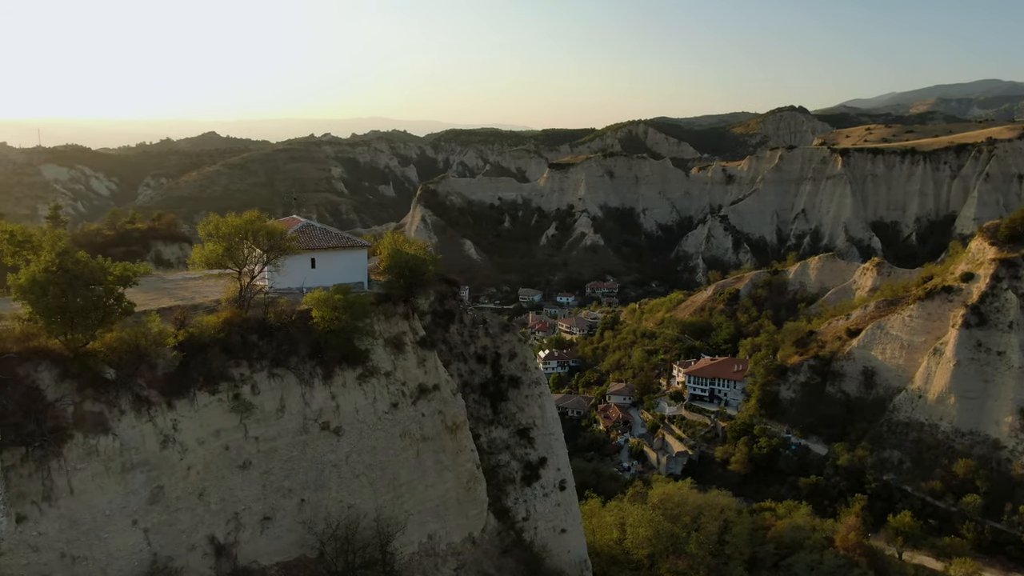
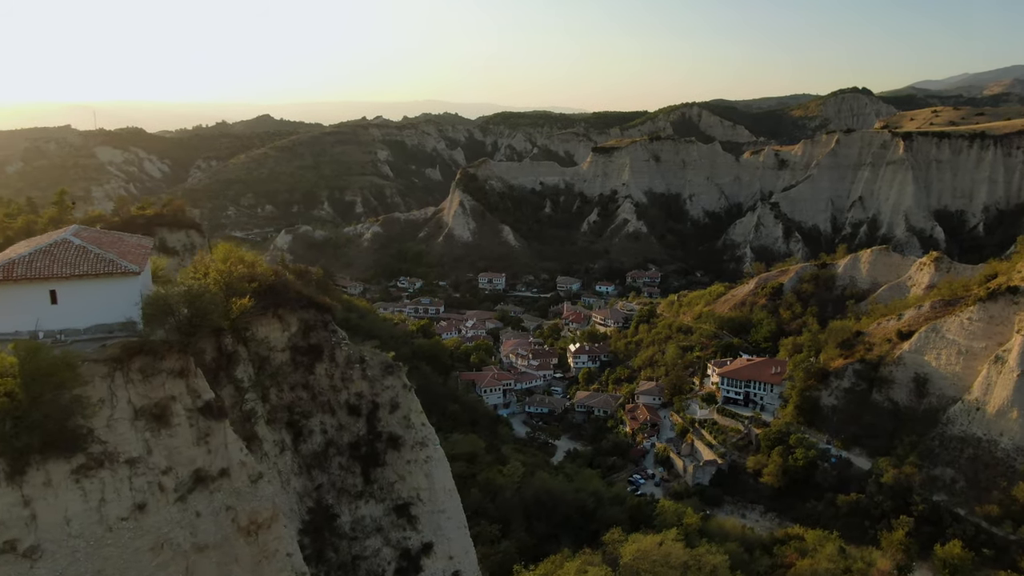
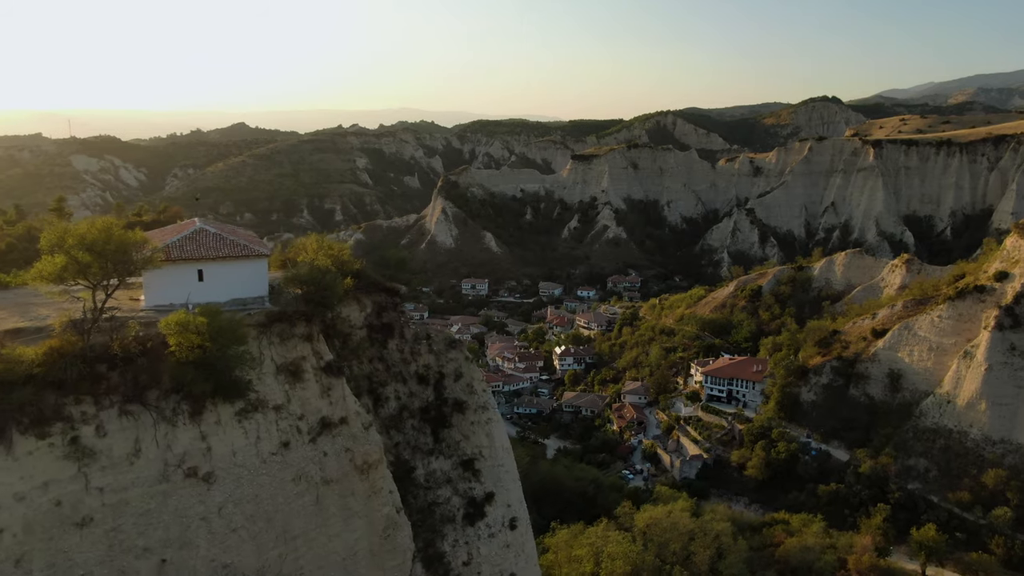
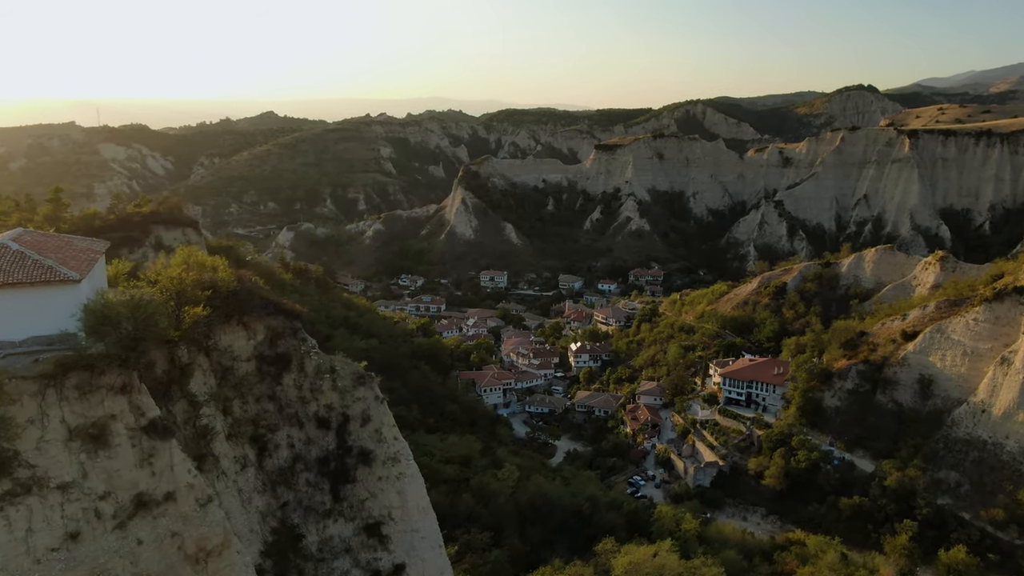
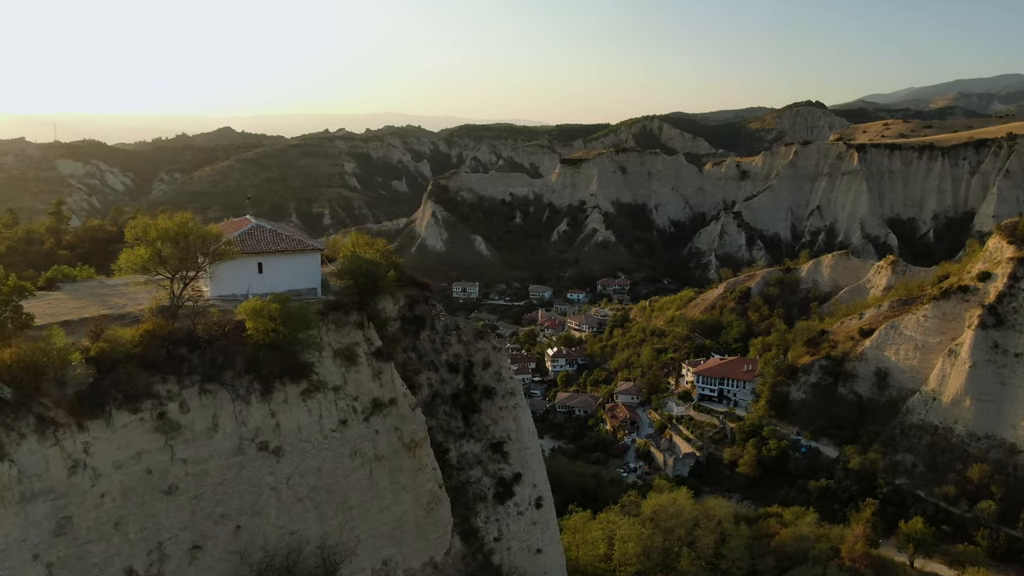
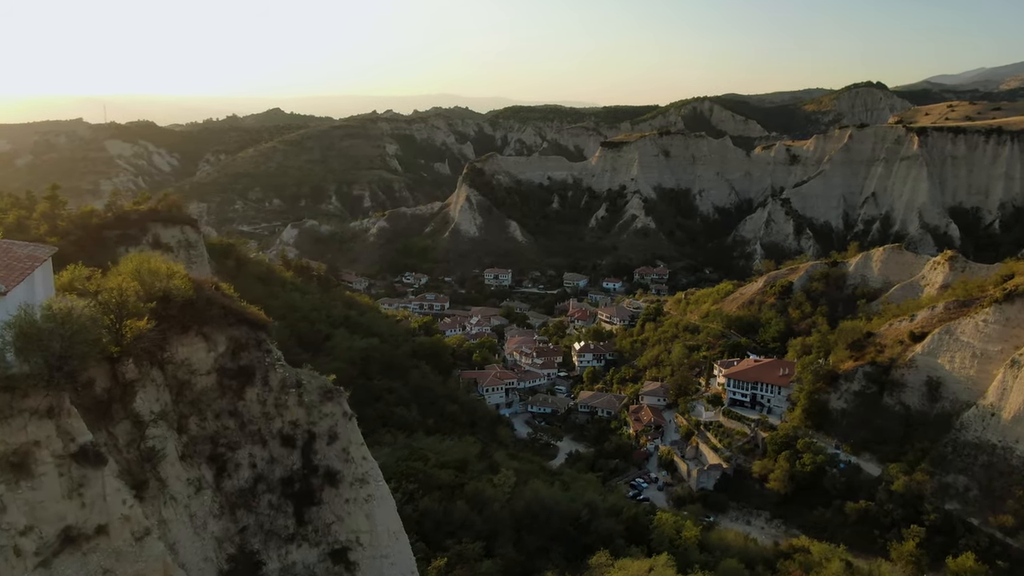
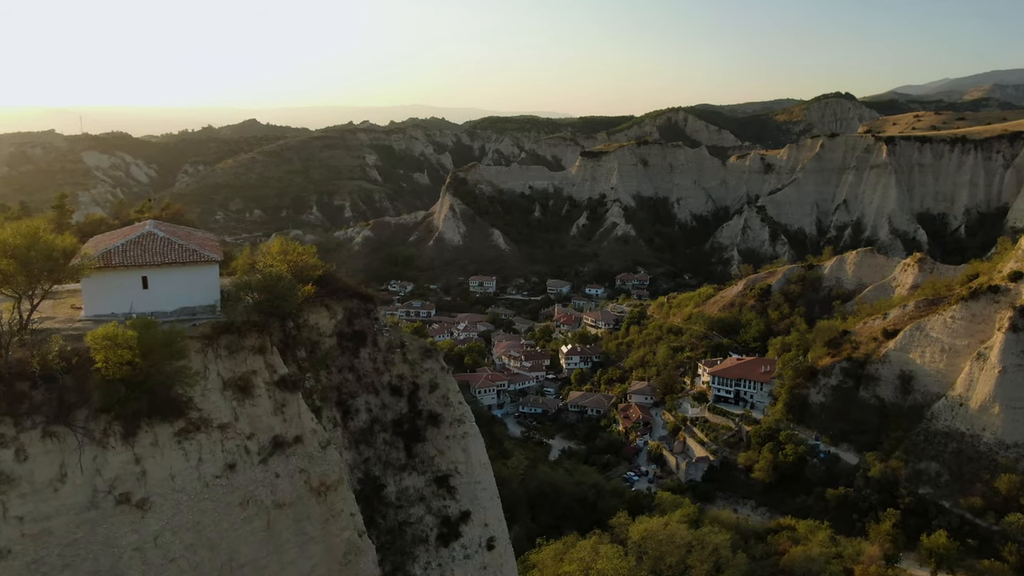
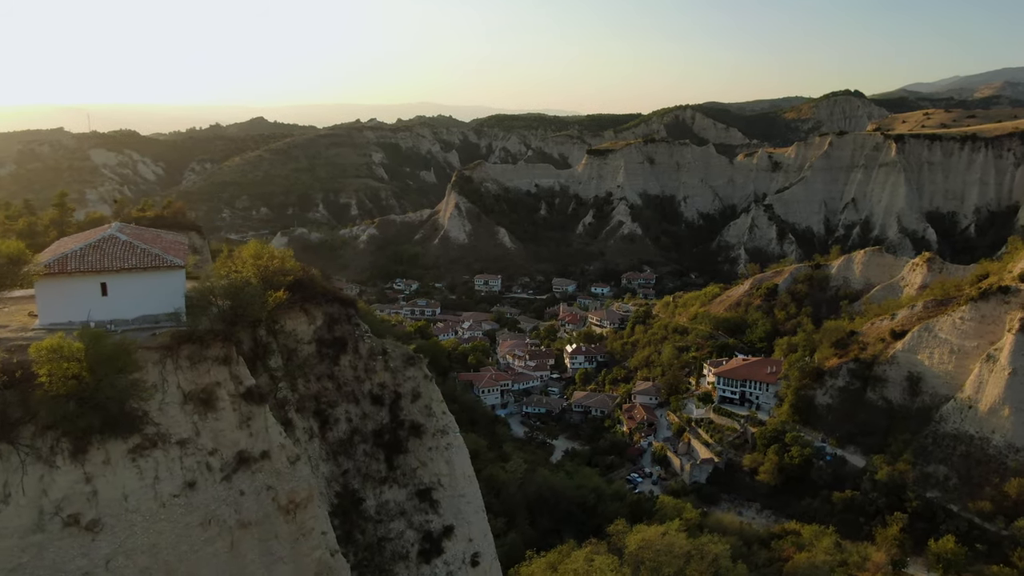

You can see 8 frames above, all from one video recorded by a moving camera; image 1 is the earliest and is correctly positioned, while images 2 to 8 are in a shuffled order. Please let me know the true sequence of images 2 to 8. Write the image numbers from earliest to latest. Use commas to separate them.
5, 3, 7, 8, 2, 4, 6
